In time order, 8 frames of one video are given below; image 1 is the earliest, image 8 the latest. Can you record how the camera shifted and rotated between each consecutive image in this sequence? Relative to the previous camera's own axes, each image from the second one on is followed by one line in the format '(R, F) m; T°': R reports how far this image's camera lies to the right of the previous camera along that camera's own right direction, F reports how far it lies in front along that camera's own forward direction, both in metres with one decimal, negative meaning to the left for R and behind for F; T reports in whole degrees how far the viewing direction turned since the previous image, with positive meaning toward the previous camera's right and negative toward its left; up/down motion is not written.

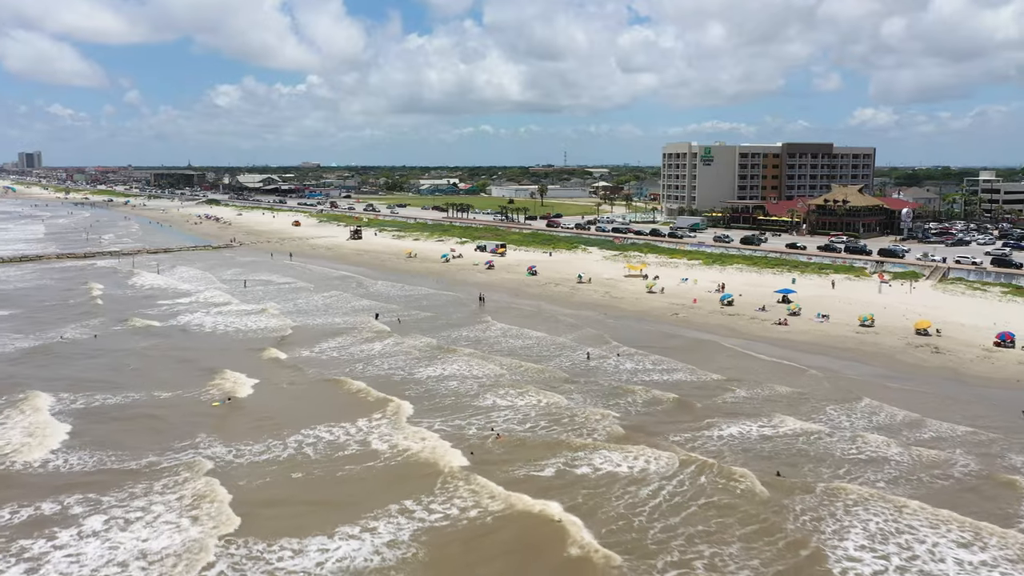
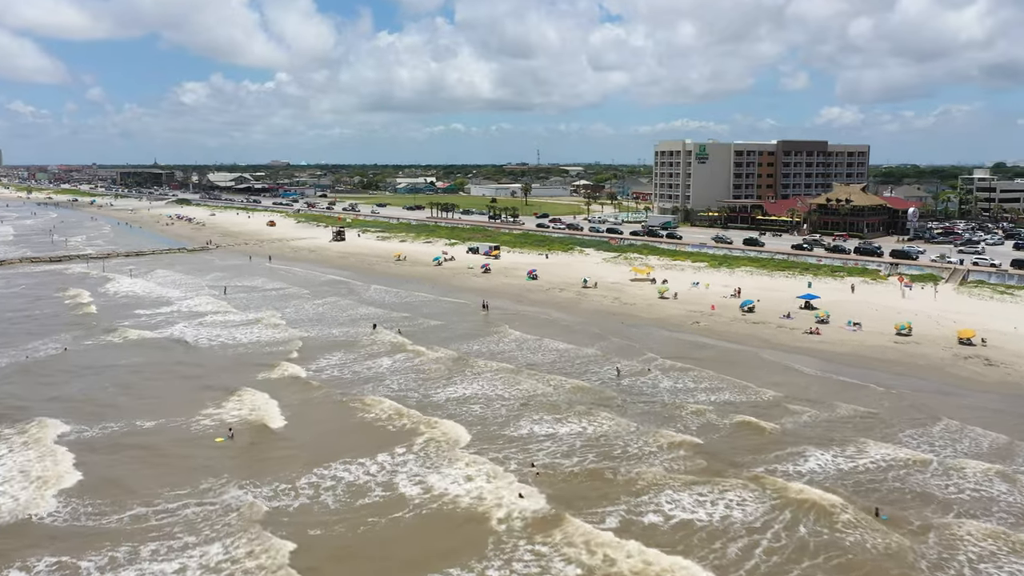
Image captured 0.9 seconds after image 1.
(-2.0, +3.3) m; +2°
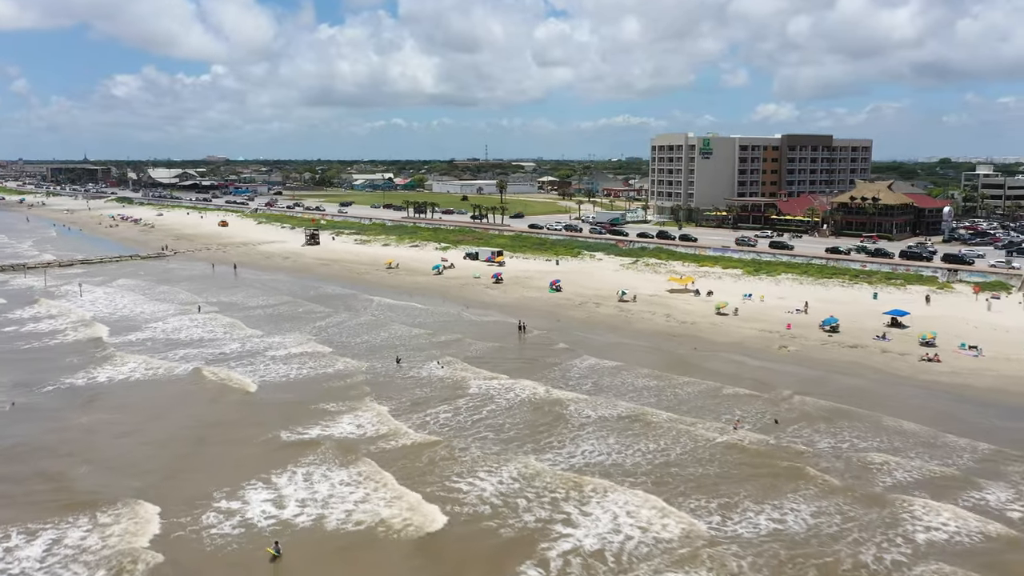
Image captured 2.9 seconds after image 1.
(-4.7, +7.3) m; +4°
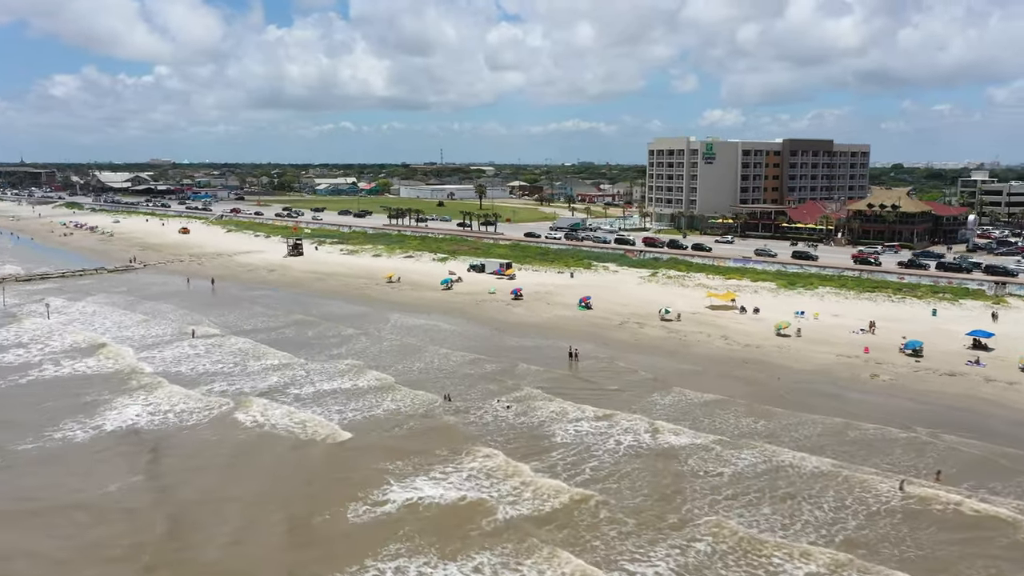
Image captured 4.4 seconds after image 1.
(-4.2, +4.6) m; +3°
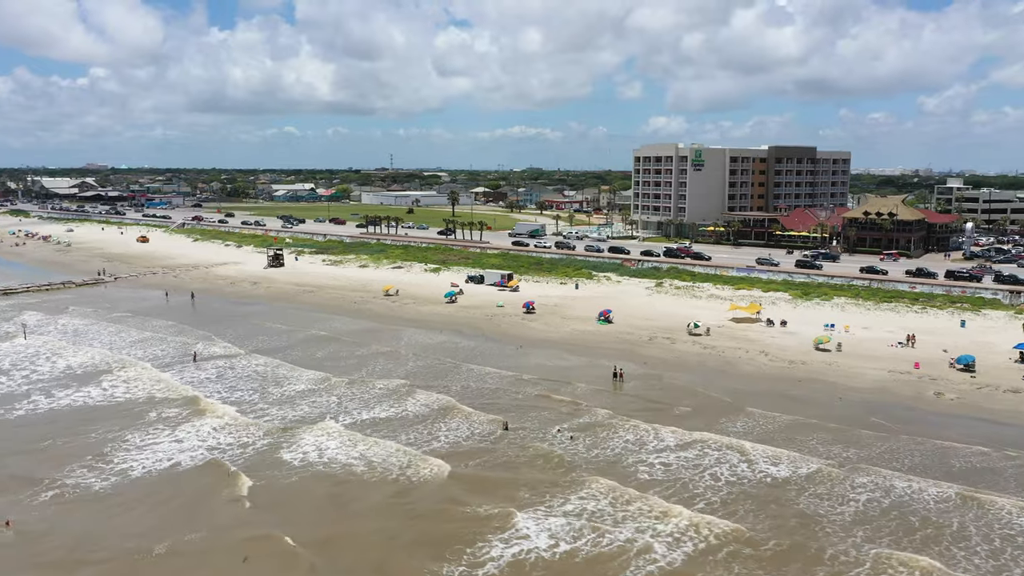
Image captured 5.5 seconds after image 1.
(-3.7, +2.4) m; +4°
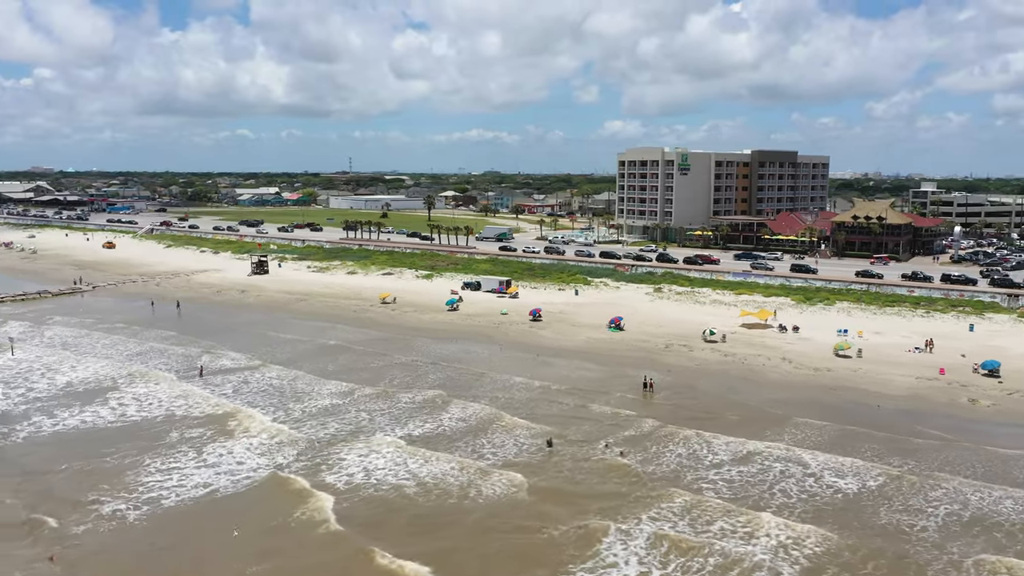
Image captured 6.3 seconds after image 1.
(-2.7, +1.0) m; +3°
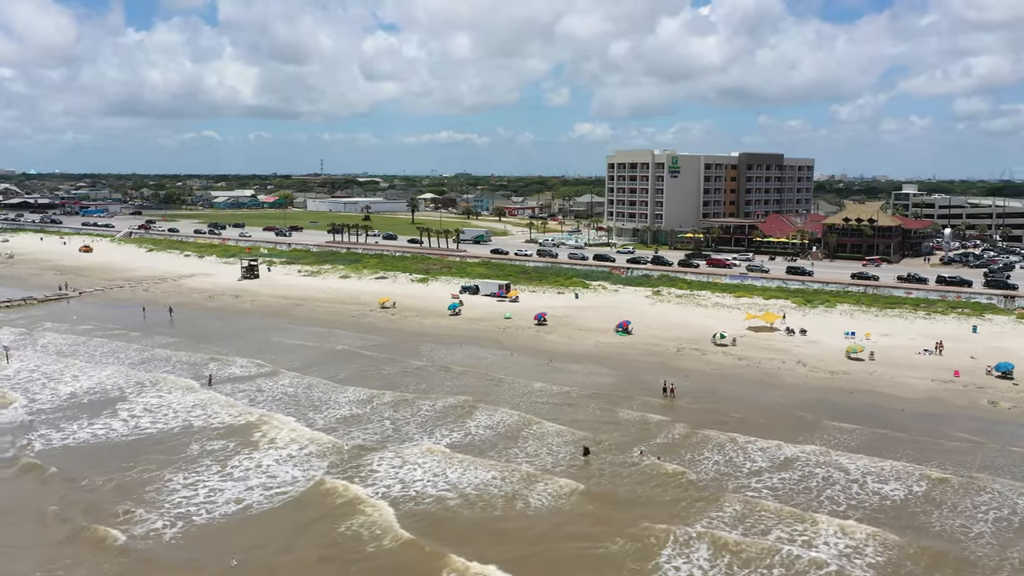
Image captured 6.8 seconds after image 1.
(-1.9, +0.5) m; +2°
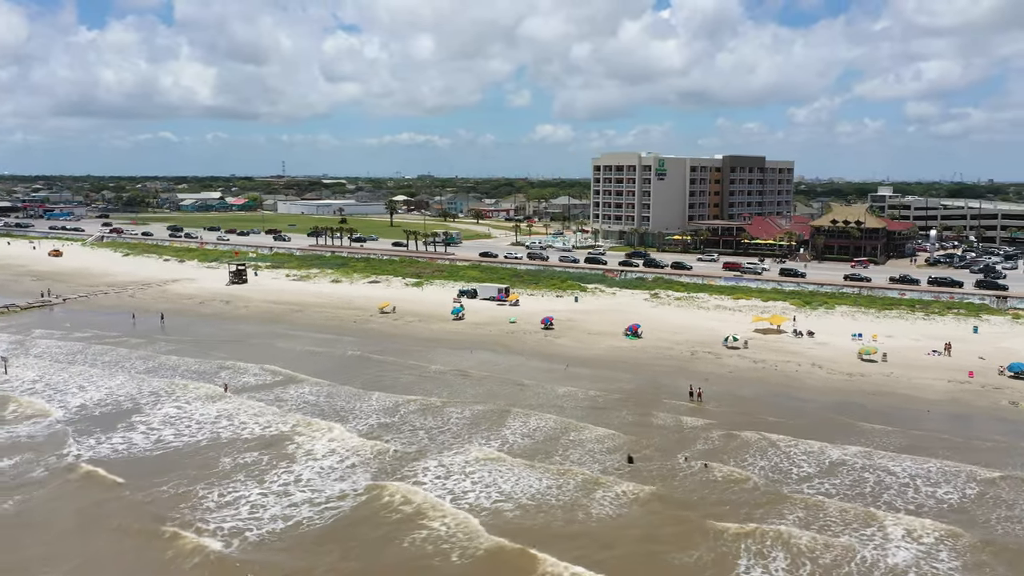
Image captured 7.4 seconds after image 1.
(-2.4, +0.4) m; +3°
